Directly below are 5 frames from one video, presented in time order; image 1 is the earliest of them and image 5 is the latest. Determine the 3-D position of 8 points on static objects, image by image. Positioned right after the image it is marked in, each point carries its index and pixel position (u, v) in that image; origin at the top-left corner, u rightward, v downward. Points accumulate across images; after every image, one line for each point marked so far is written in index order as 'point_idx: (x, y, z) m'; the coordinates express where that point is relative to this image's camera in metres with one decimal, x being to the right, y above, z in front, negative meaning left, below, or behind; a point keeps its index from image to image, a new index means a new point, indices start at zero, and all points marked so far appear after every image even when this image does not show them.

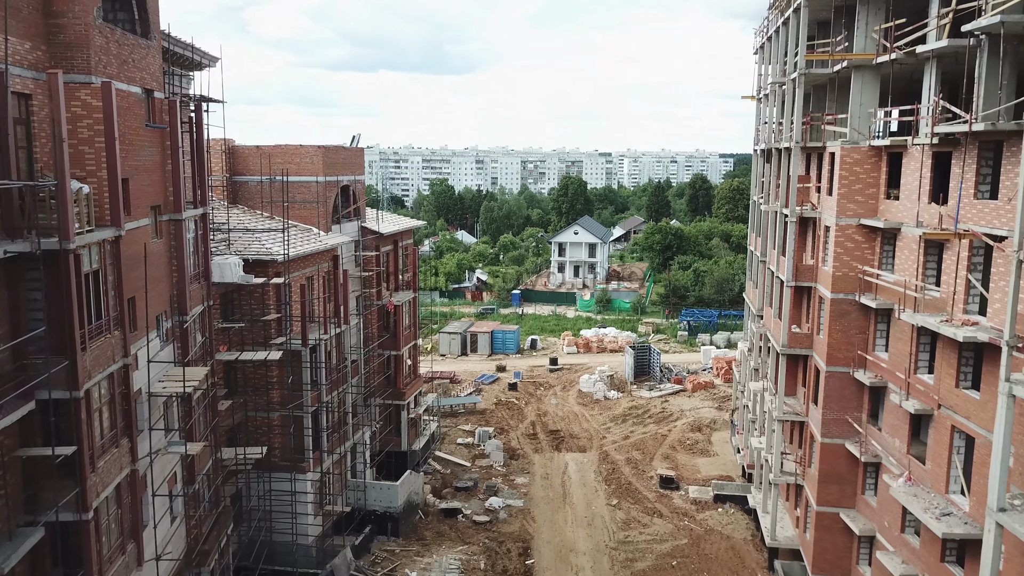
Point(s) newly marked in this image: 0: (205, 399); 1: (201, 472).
0: (-7.2, -2.5, +18.0) m
1: (-7.3, -4.3, +18.3) m
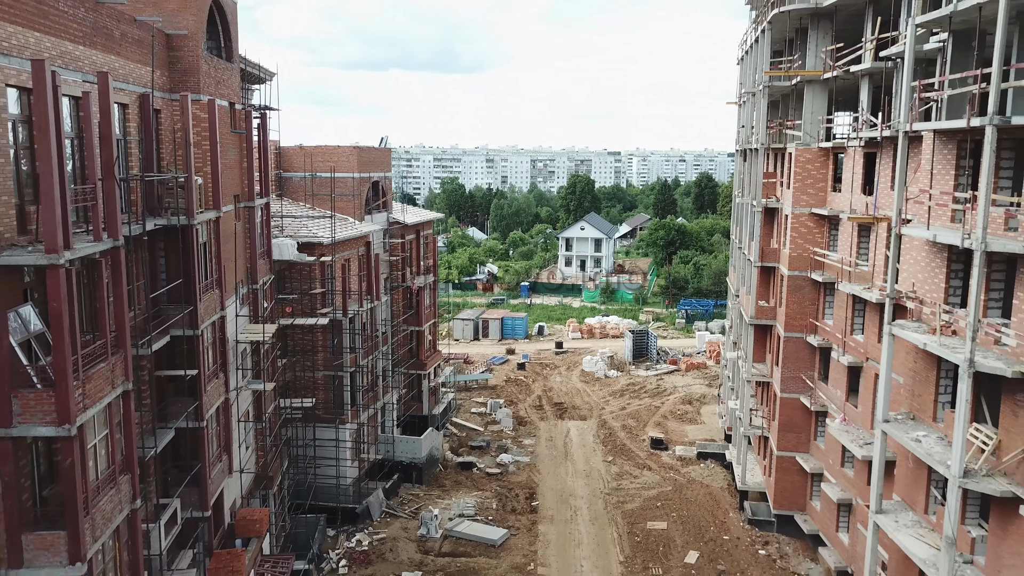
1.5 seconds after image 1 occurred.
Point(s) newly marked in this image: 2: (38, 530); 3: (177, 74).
0: (-6.9, -1.8, +22.2) m
1: (-7.0, -3.6, +22.5) m
2: (-6.4, -3.3, +10.6) m
3: (-7.3, +4.7, +17.1) m
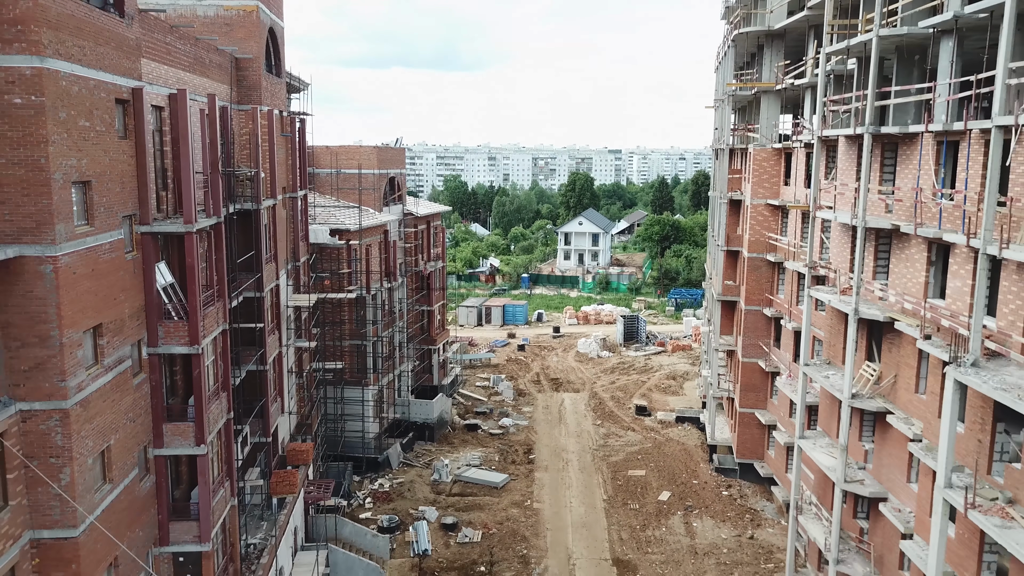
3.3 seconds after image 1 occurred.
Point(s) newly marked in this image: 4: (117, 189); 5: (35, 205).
0: (-6.9, -1.1, +26.5) m
1: (-7.0, -2.8, +26.8) m
2: (-6.4, -2.5, +14.9) m
3: (-7.3, +5.4, +21.4) m
4: (-6.7, +1.7, +13.3) m
5: (-6.7, +1.2, +11.0) m
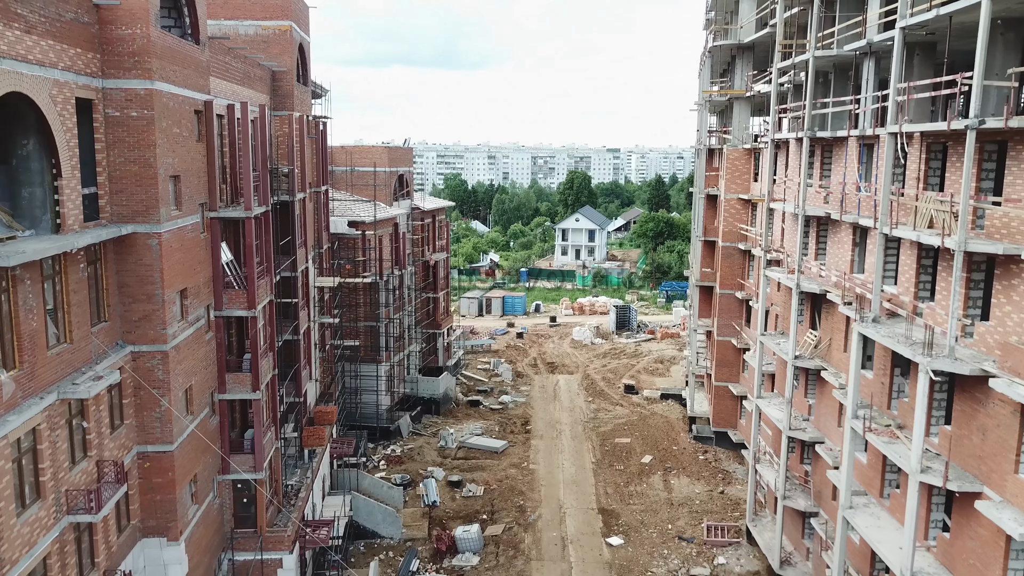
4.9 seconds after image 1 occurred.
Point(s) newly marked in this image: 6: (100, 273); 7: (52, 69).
0: (-7.0, -0.5, +29.9) m
1: (-7.1, -2.2, +30.2) m
2: (-6.5, -2.0, +18.3) m
3: (-7.4, +6.0, +24.8) m
4: (-6.7, +2.3, +16.6) m
5: (-6.7, +1.7, +14.4) m
6: (-7.4, +0.3, +14.1) m
7: (-7.1, +3.4, +12.2) m
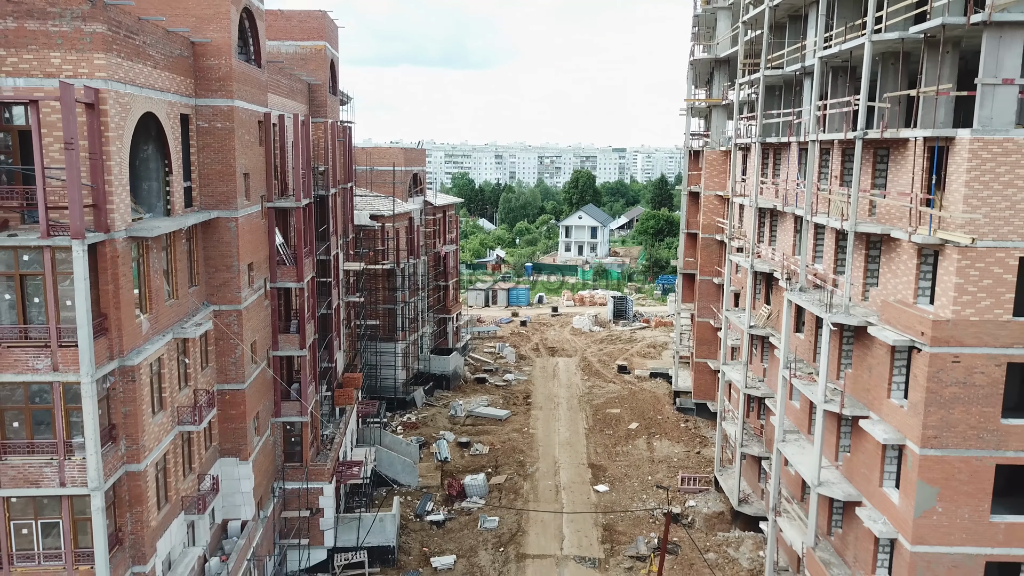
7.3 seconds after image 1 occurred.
0: (-6.9, +0.2, +34.0) m
1: (-7.0, -1.5, +34.4) m
2: (-6.5, -1.3, +22.4) m
3: (-7.3, +6.7, +28.9) m
4: (-6.7, +2.9, +20.8) m
5: (-6.7, +2.4, +18.5) m
6: (-7.4, +0.9, +18.2) m
7: (-7.2, +4.1, +16.4) m
